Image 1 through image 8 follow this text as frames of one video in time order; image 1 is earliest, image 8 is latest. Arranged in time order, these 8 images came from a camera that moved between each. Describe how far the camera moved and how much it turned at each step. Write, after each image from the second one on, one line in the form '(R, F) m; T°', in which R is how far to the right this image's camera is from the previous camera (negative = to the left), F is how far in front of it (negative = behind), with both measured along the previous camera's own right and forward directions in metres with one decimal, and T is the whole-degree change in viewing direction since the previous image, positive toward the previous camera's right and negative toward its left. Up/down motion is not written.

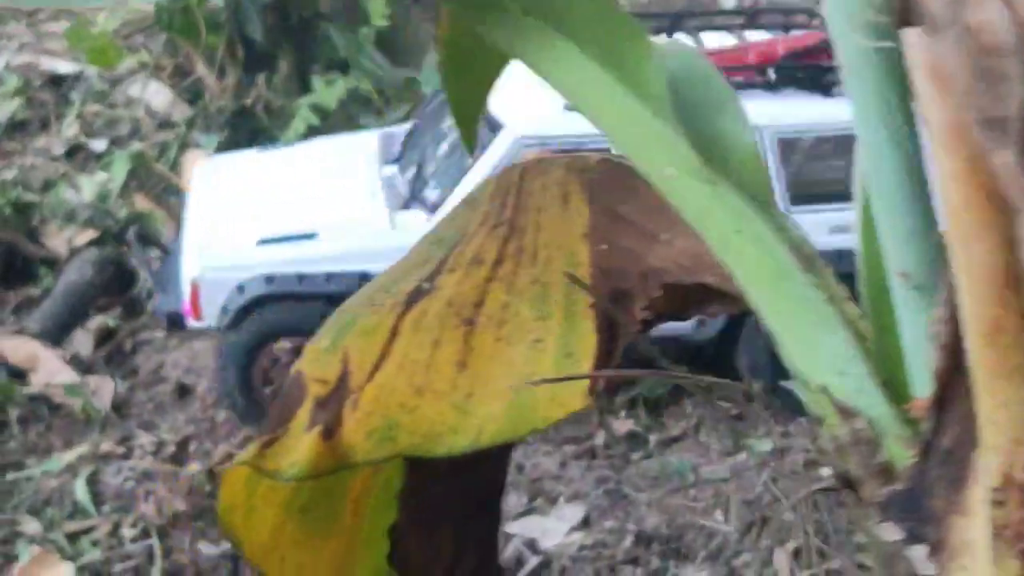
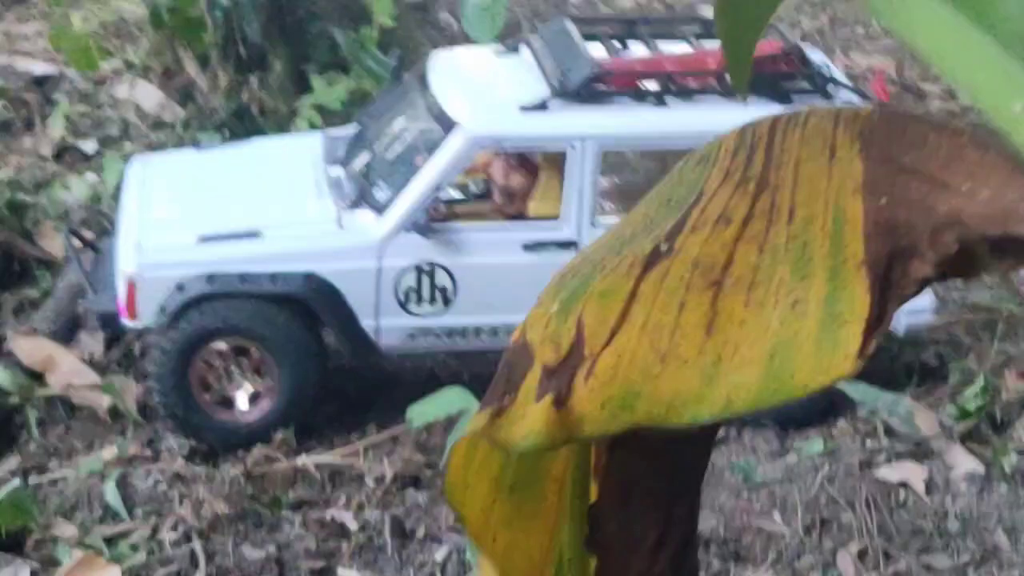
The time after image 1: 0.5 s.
(-0.3, +0.1) m; +3°
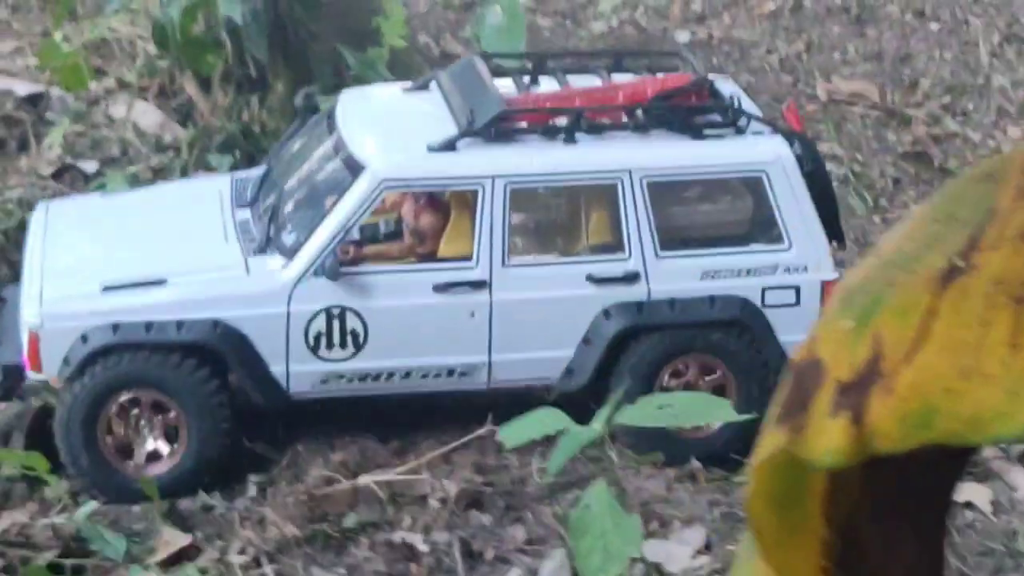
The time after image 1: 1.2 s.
(-0.4, 0.0) m; +3°
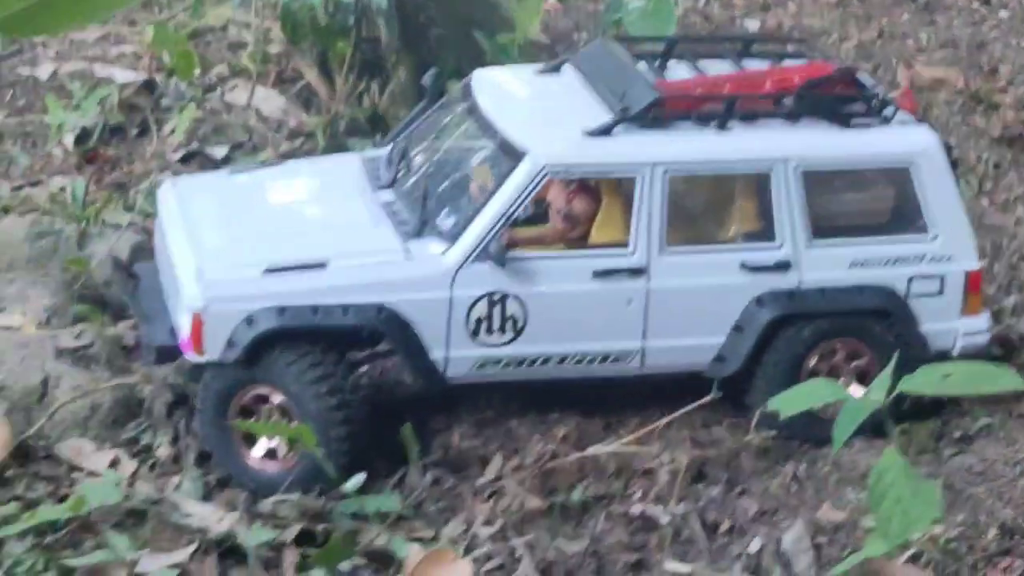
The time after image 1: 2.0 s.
(-0.7, 0.0) m; +1°
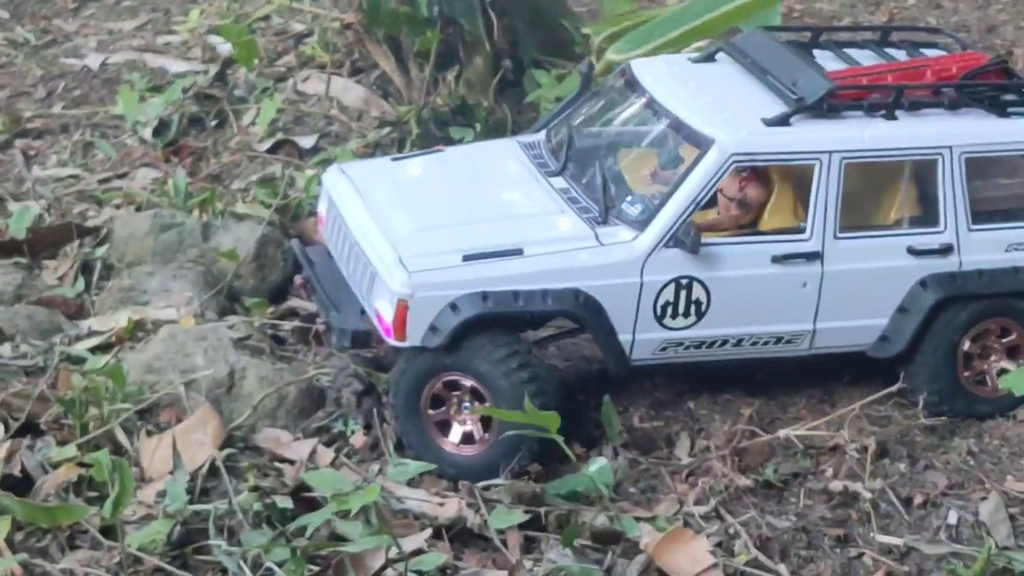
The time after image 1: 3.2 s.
(-0.9, -0.1) m; +4°
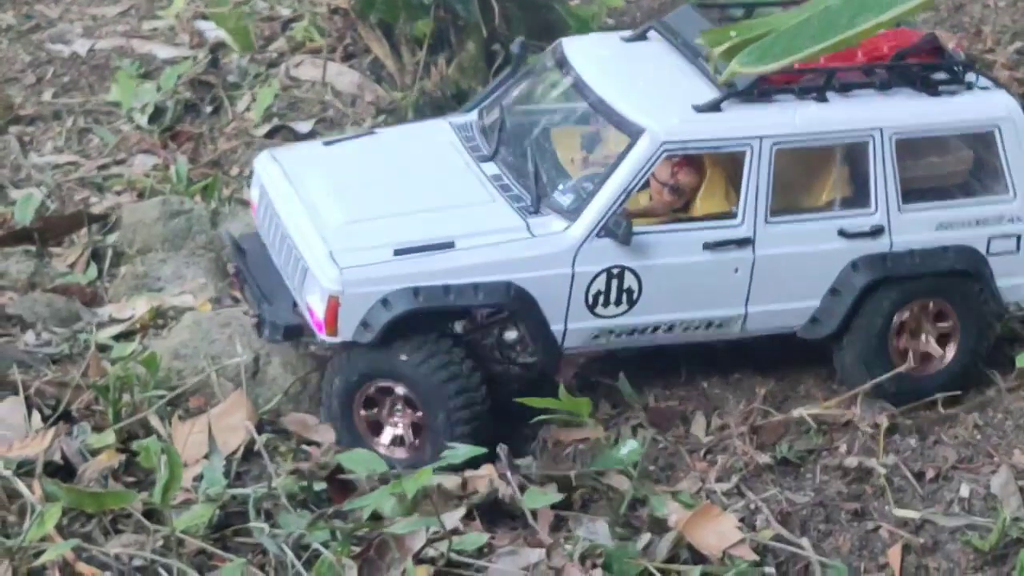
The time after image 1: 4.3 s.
(-0.2, -0.1) m; +2°
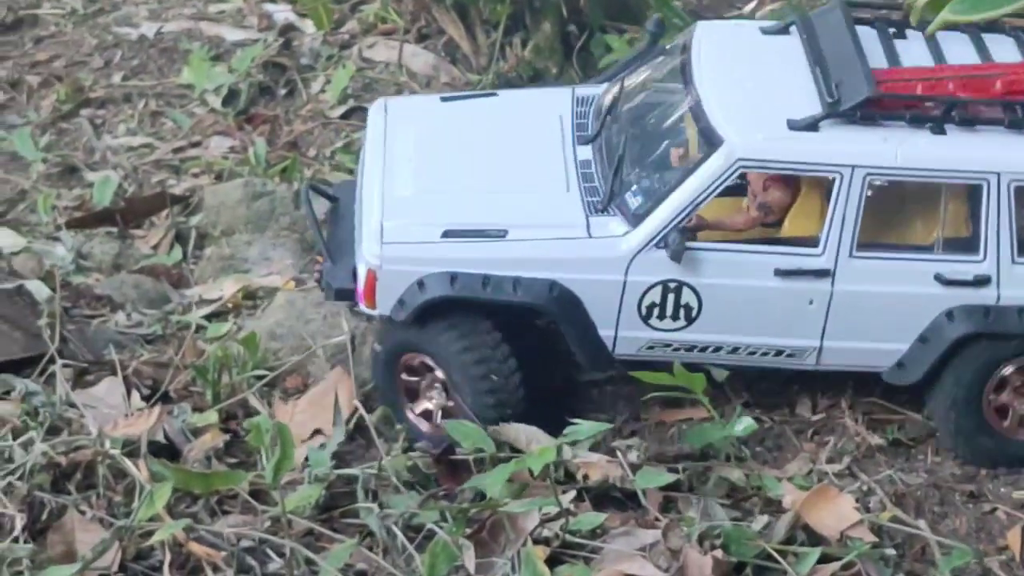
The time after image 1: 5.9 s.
(-0.2, +0.1) m; -1°
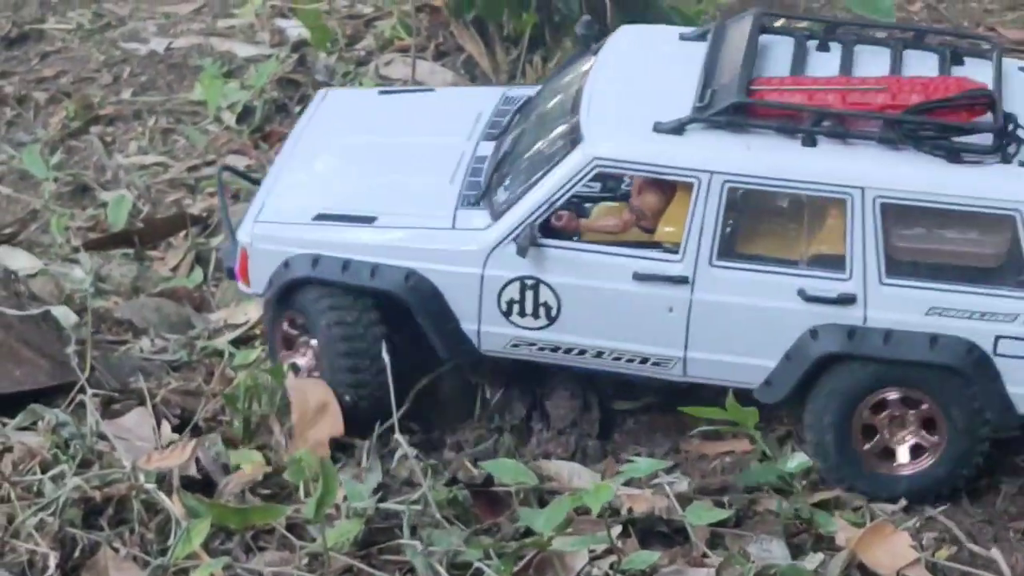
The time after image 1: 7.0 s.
(-0.2, +0.1) m; +1°
